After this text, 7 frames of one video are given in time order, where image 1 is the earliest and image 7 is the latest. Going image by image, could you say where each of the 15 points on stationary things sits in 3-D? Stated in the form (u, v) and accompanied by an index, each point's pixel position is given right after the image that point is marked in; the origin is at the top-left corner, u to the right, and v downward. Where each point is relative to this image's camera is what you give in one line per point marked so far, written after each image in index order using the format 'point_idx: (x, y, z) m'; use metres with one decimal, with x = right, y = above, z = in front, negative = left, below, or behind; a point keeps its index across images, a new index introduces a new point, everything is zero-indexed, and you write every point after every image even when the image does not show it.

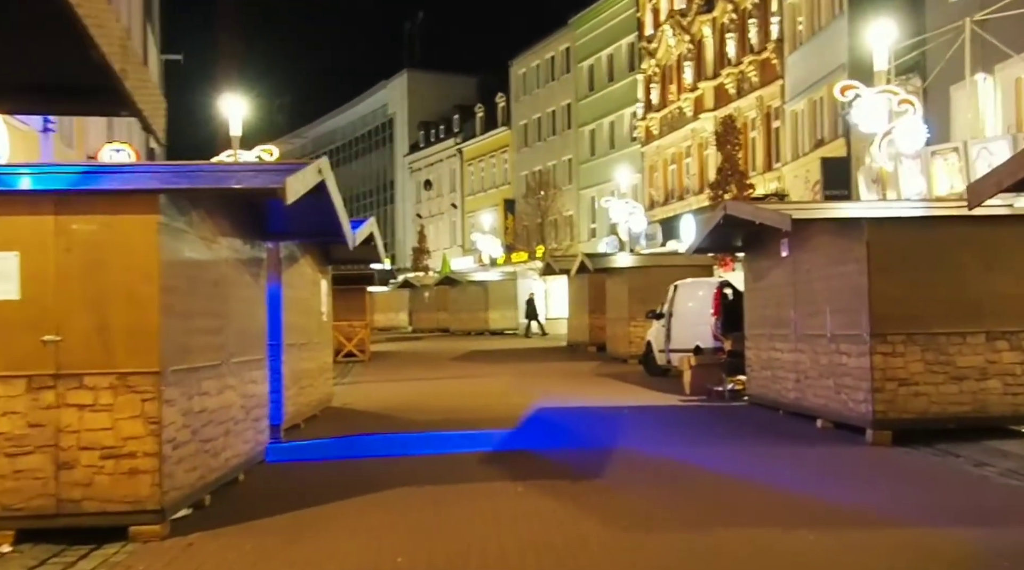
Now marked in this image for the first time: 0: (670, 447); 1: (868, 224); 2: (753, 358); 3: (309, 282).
0: (+1.8, -1.9, +14.0) m
1: (+3.9, +0.7, +13.3) m
2: (+3.7, -1.1, +18.7) m
3: (-3.0, +0.1, +18.2) m
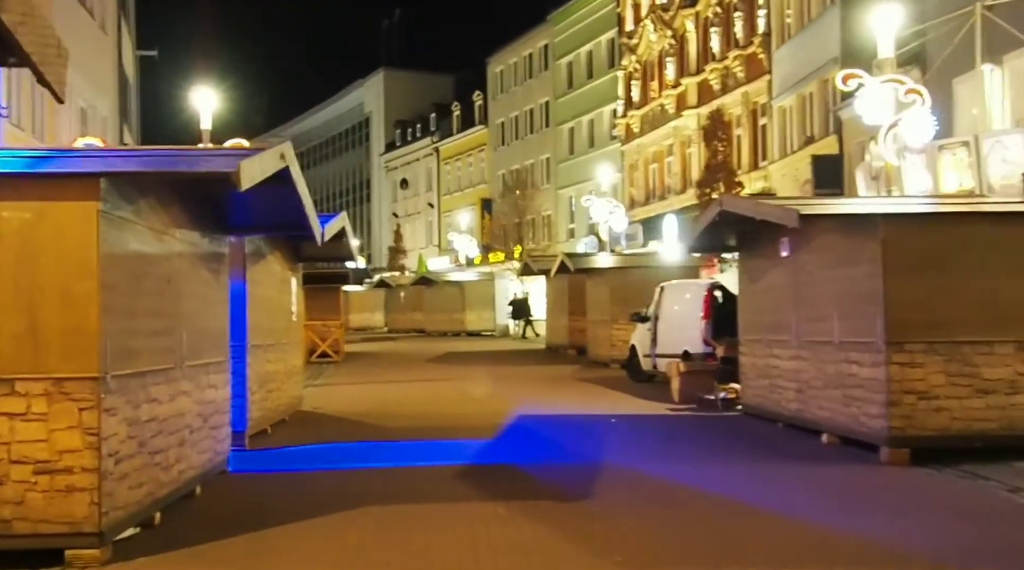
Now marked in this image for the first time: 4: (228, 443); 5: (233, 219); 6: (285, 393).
0: (+1.6, -1.9, +13.0) m
1: (+3.7, +0.6, +12.3) m
2: (+3.5, -1.2, +17.7) m
3: (-3.3, +0.1, +17.1) m
4: (-2.9, -1.6, +12.6) m
5: (-2.9, +0.7, +12.6) m
6: (-3.4, -1.6, +18.1) m
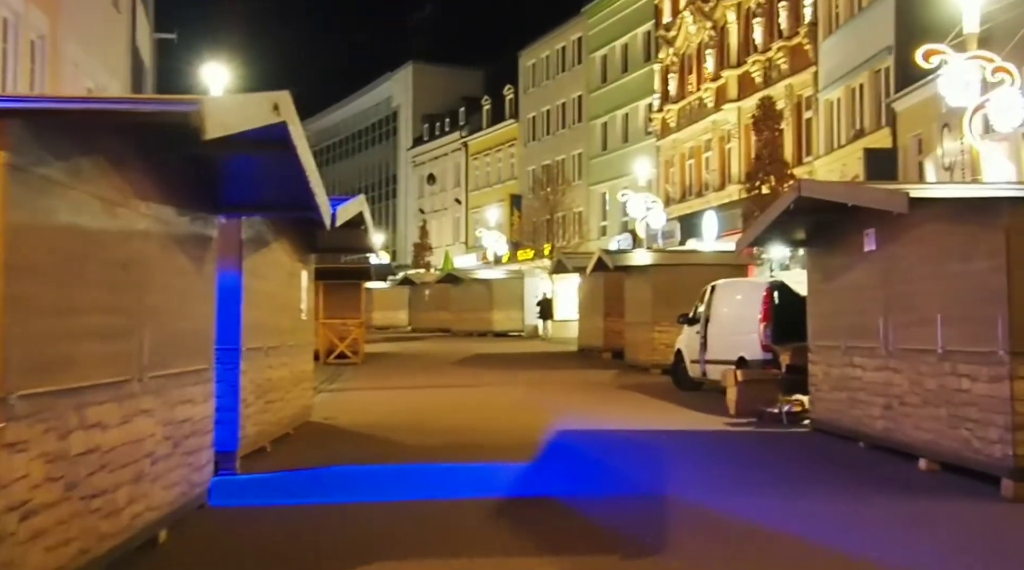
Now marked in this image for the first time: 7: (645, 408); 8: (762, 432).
0: (+2.0, -1.9, +10.7) m
1: (+4.1, +0.6, +10.0) m
2: (+3.9, -1.1, +15.4) m
3: (-2.8, +0.2, +14.9) m
4: (-2.6, -1.5, +10.5) m
5: (-2.5, +0.8, +10.5) m
6: (-2.9, -1.5, +15.9) m
7: (+2.1, -1.9, +19.2) m
8: (+3.4, -1.9, +16.1) m
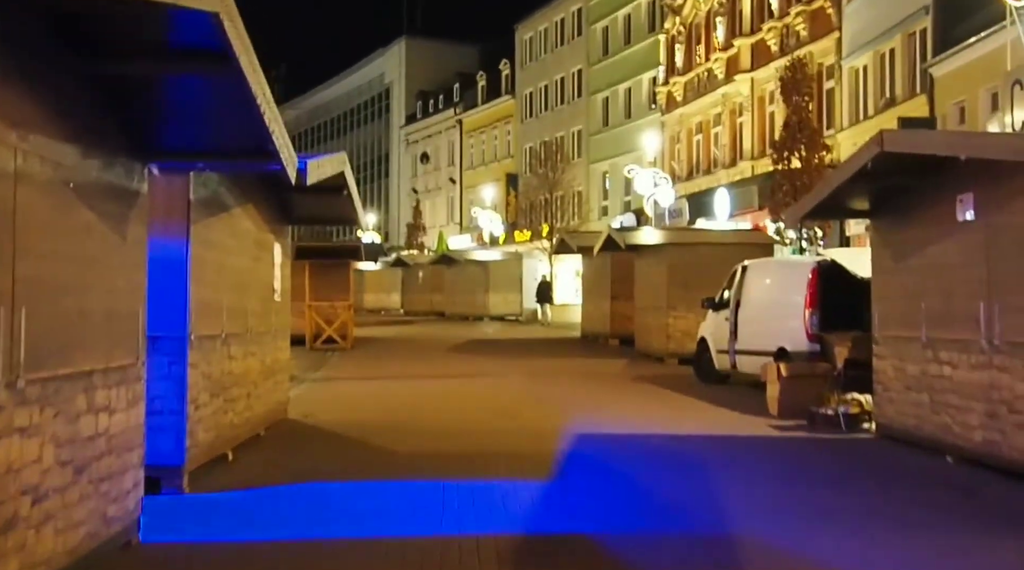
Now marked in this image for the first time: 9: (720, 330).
0: (+2.1, -1.7, +8.2) m
1: (+4.3, +0.8, +7.6) m
2: (+4.0, -0.9, +12.9) m
3: (-2.7, +0.4, +12.4) m
4: (-2.4, -1.3, +8.0) m
5: (-2.3, +1.0, +8.0) m
6: (-2.8, -1.2, +13.4) m
7: (+2.2, -1.7, +16.7) m
8: (+3.5, -1.7, +13.7) m
9: (+3.4, -0.7, +19.8) m
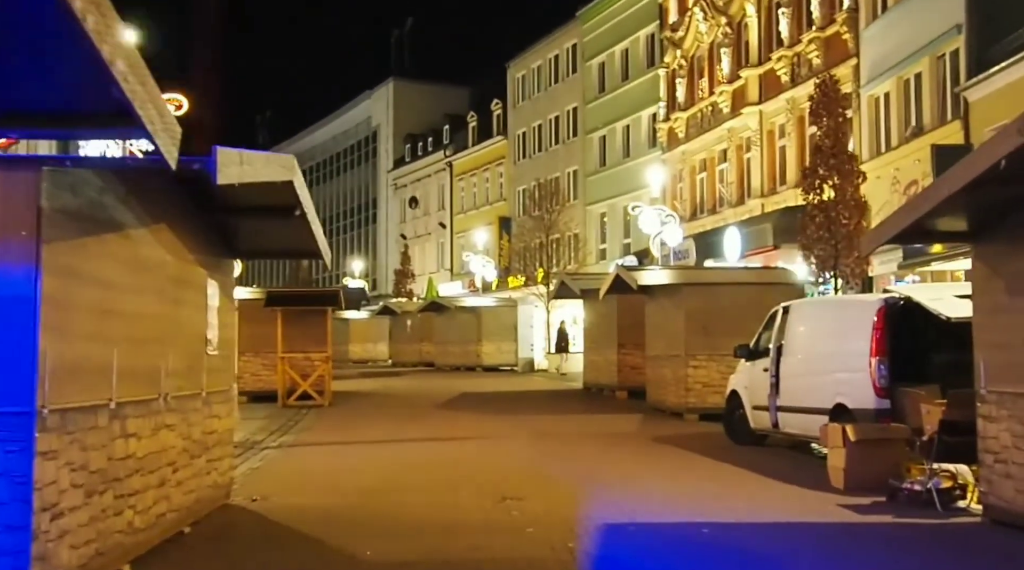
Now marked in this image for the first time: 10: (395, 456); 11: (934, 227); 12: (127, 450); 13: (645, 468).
0: (+2.2, -1.9, +5.1) m
1: (+4.3, +0.7, +4.5) m
2: (+4.1, -1.2, +9.8) m
3: (-2.7, +0.1, +9.3) m
4: (-2.4, -1.5, +4.8) m
5: (-2.3, +0.8, +4.9) m
6: (-2.8, -1.6, +10.3) m
7: (+2.2, -2.2, +13.6) m
8: (+3.5, -2.1, +10.6) m
9: (+3.3, -1.3, +16.7) m
10: (-1.7, -2.4, +17.4) m
11: (+3.8, +0.5, +10.8) m
12: (-2.6, -1.1, +8.3) m
13: (+1.6, -2.2, +14.9) m
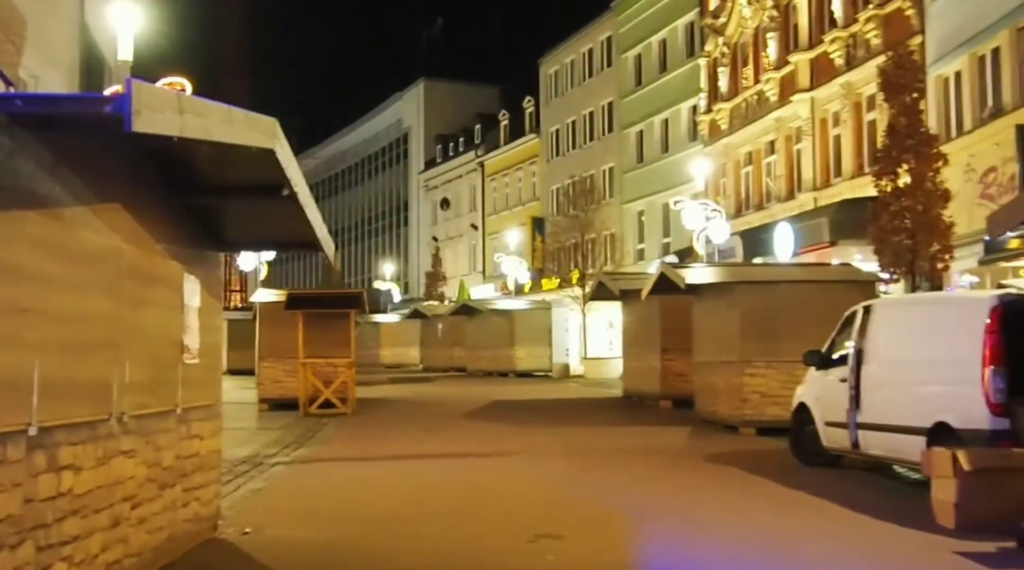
0: (+2.3, -1.8, +3.0) m
1: (+4.4, +0.7, +2.4) m
2: (+4.3, -1.2, +7.7) m
3: (-2.4, +0.1, +7.3) m
4: (-2.2, -1.5, +2.8) m
5: (-2.2, +0.8, +2.9) m
6: (-2.5, -1.6, +8.3) m
7: (+2.6, -2.1, +11.4) m
8: (+3.8, -2.0, +8.4) m
9: (+3.8, -1.3, +14.5) m
10: (-1.2, -2.4, +15.4) m
11: (+4.1, +0.6, +8.7) m
12: (-2.4, -1.1, +6.3) m
13: (+2.0, -2.2, +12.8) m
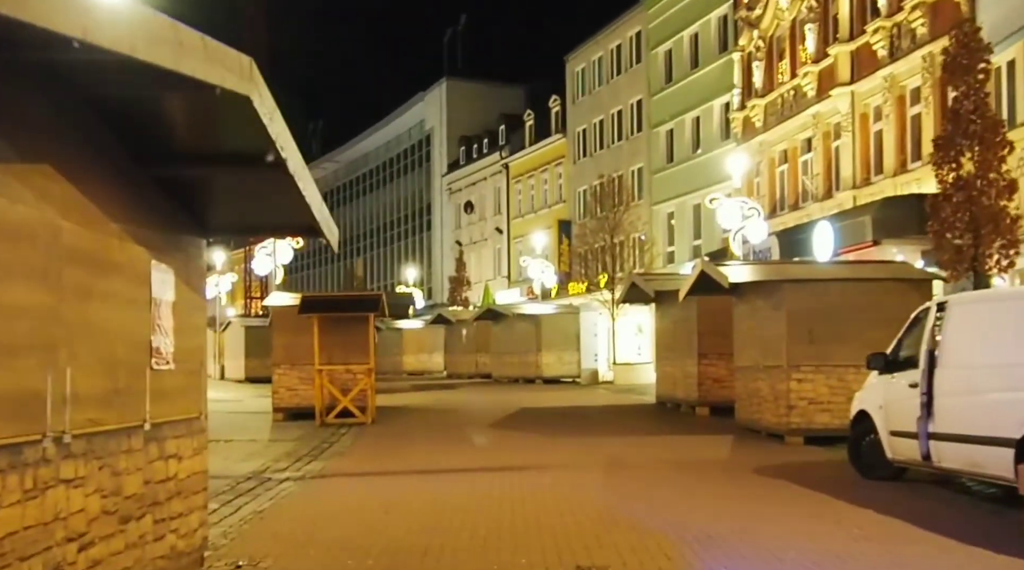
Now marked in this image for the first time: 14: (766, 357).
0: (+2.4, -1.7, +1.5) m
1: (+4.5, +0.9, +0.9) m
2: (+4.5, -1.1, +6.1) m
3: (-2.2, +0.2, +6.0) m
4: (-2.2, -1.4, +1.4) m
5: (-2.1, +0.9, +1.5) m
6: (-2.3, -1.5, +6.9) m
7: (+2.8, -2.0, +10.0) m
8: (+4.0, -1.9, +6.9) m
9: (+4.1, -1.2, +13.0) m
10: (-0.9, -2.4, +14.0) m
11: (+4.3, +0.7, +7.2) m
12: (-2.3, -1.0, +5.0) m
13: (+2.3, -2.1, +11.3) m
14: (+4.1, -1.1, +19.7) m
